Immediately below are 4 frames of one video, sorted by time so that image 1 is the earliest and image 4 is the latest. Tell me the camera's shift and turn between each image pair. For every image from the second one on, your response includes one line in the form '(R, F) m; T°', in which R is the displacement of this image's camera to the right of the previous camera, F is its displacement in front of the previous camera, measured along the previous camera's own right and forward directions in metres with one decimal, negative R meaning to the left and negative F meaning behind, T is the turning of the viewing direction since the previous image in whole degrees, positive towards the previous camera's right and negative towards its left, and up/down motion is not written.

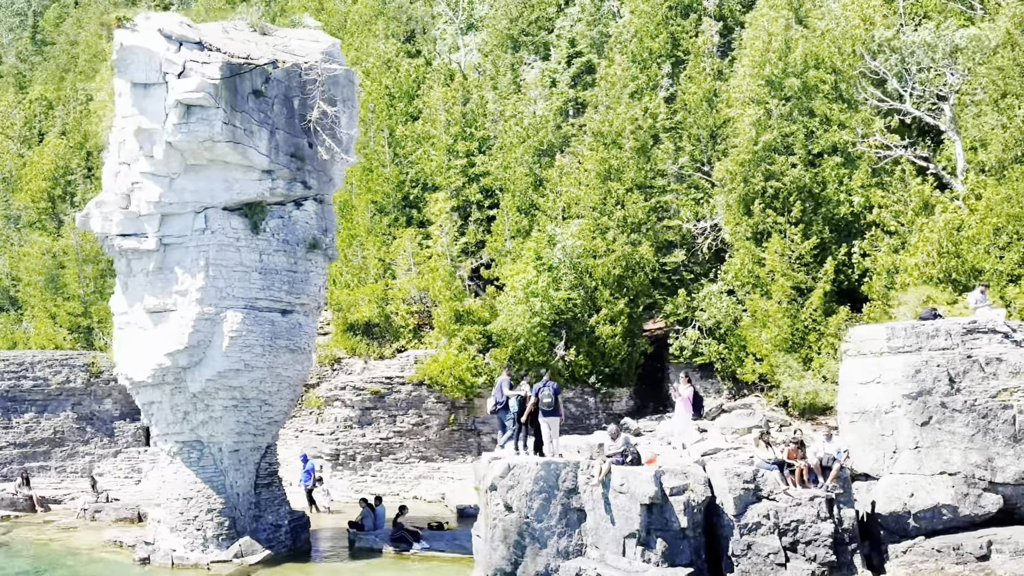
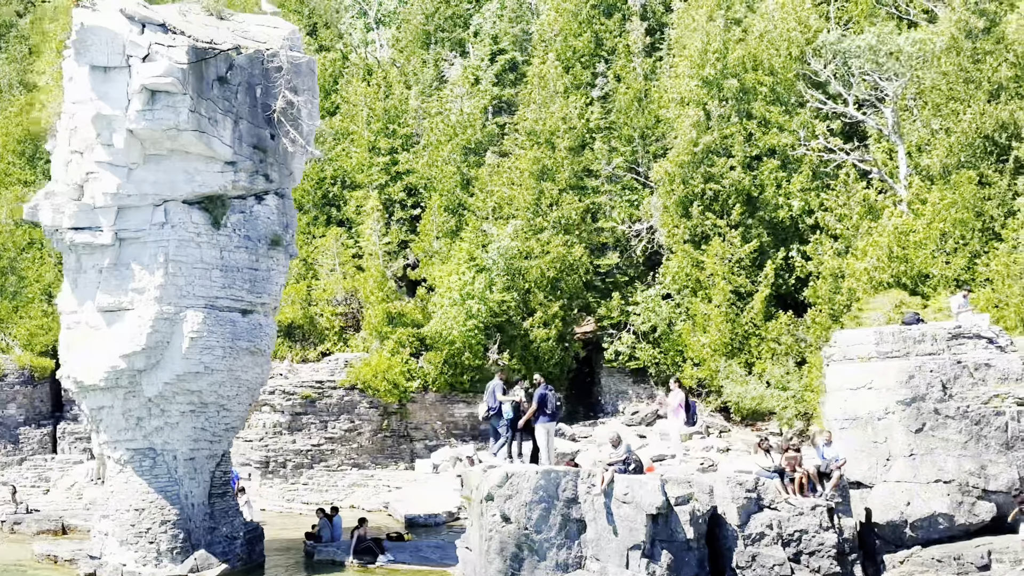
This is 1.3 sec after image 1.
(-1.6, +0.9) m; +6°
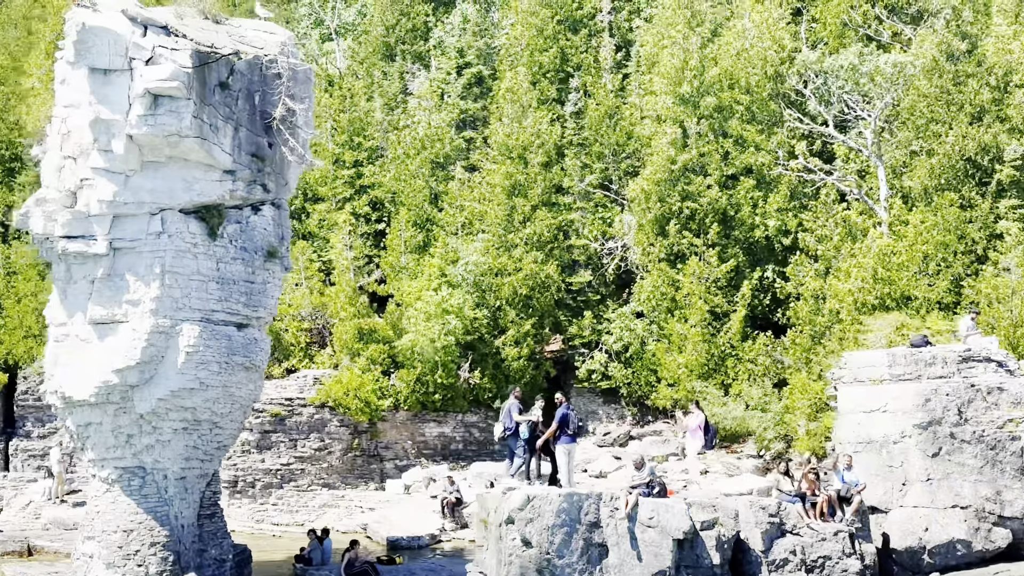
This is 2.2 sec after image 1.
(-1.2, +0.5) m; +3°
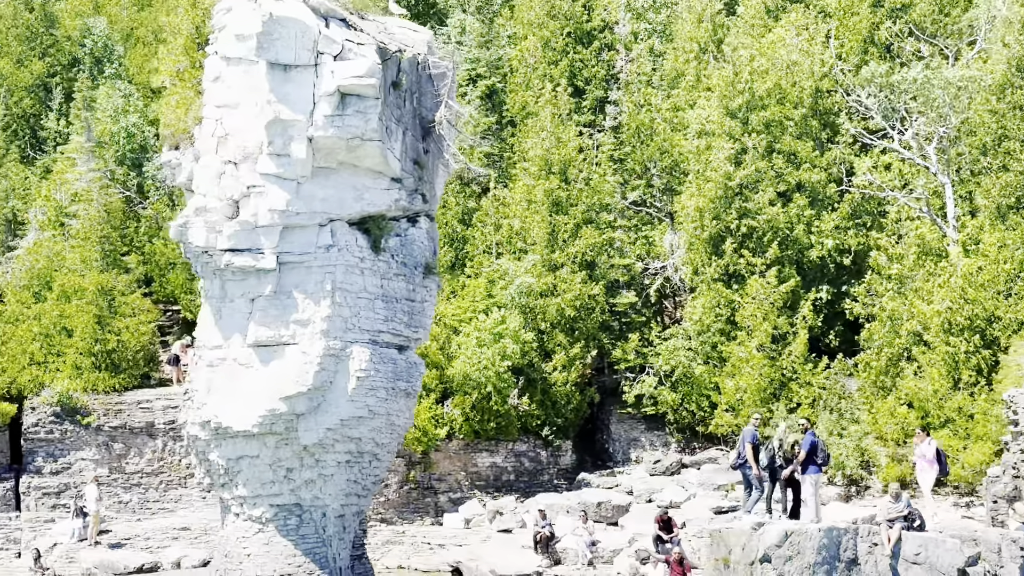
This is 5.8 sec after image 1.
(-4.1, +1.6) m; +5°
